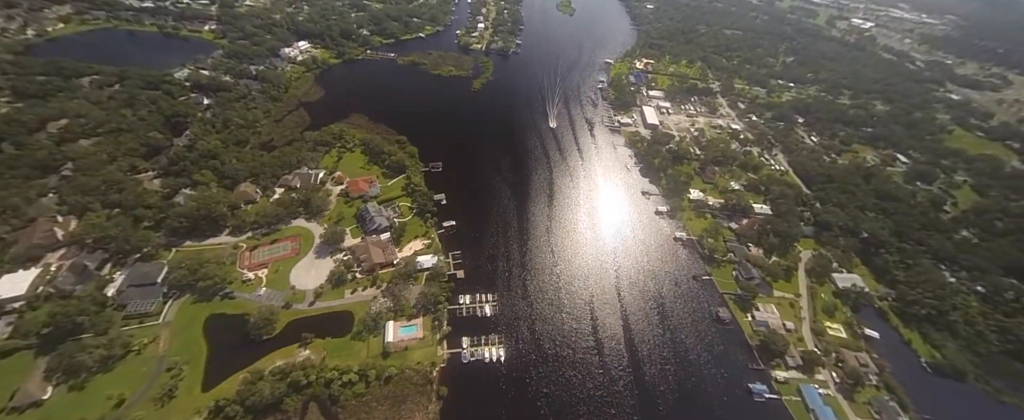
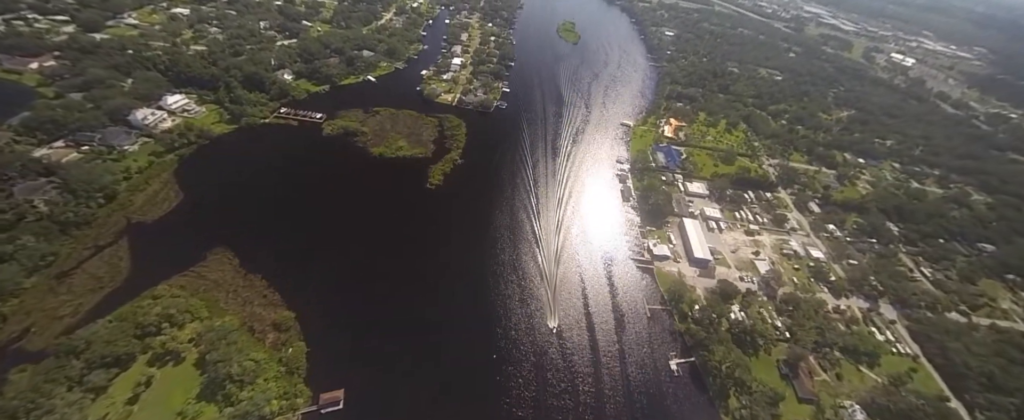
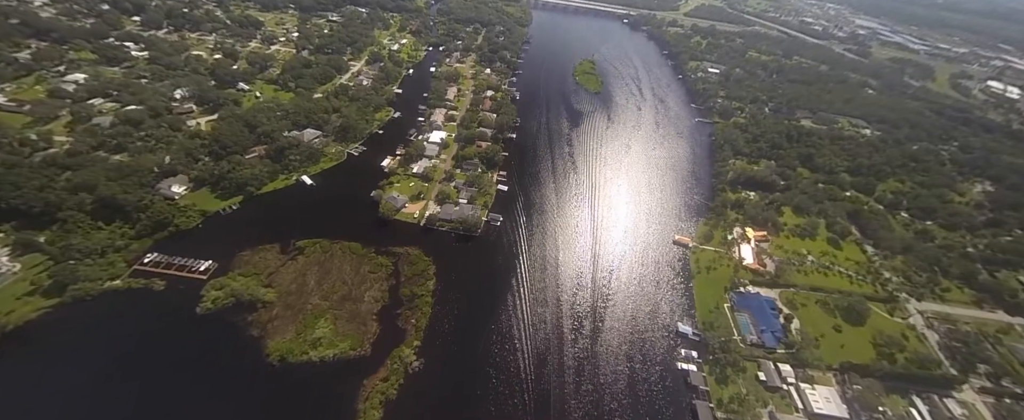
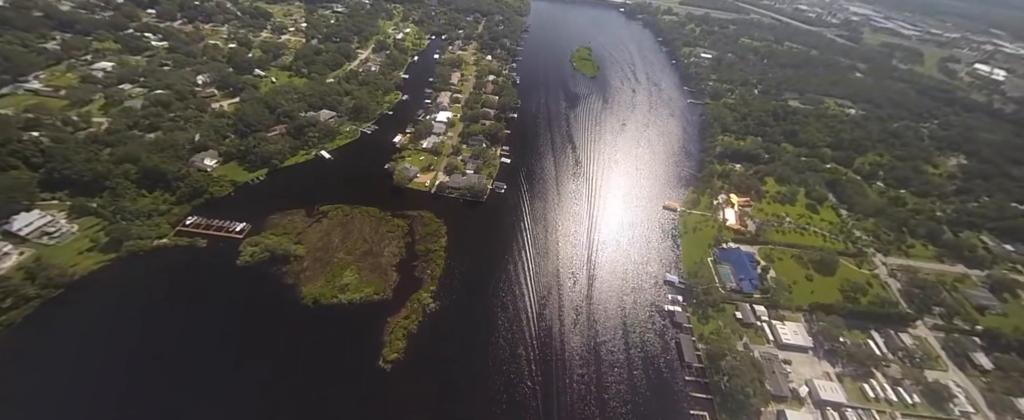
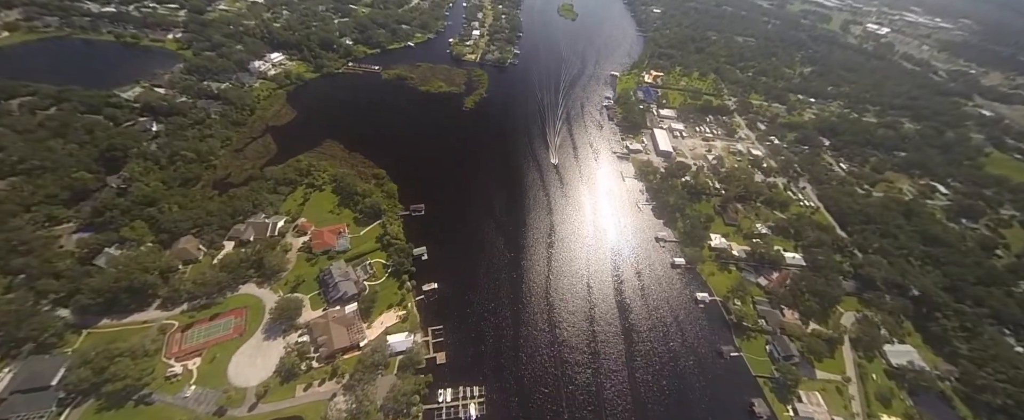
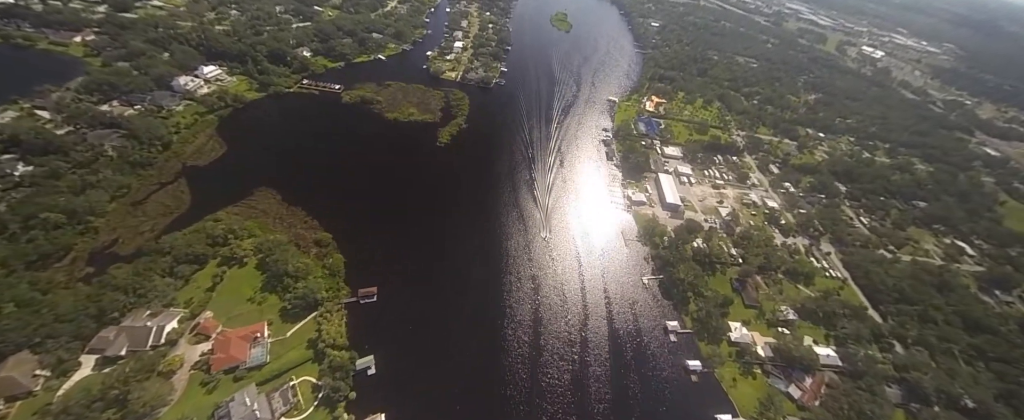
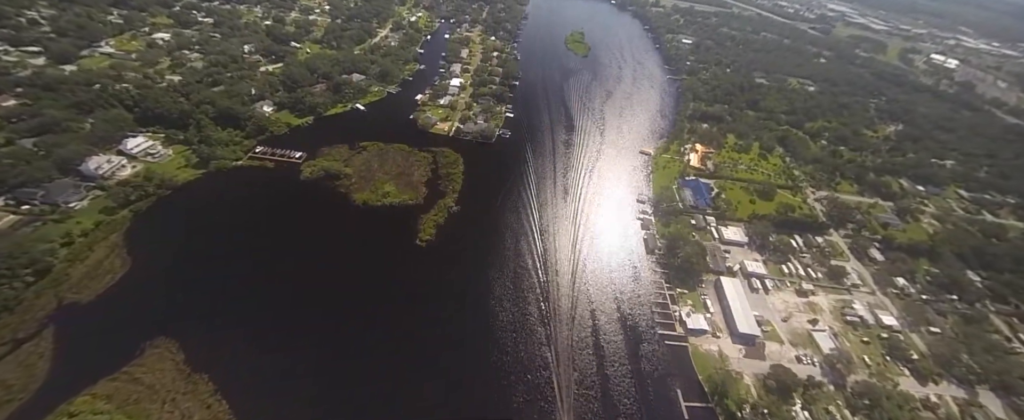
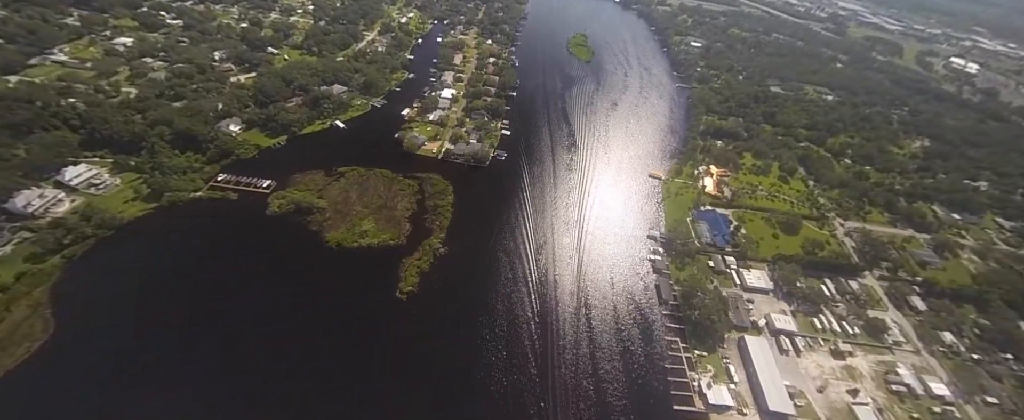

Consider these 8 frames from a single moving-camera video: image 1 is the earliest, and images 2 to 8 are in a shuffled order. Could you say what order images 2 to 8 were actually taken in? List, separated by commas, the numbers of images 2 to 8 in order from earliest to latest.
5, 6, 2, 7, 8, 4, 3
